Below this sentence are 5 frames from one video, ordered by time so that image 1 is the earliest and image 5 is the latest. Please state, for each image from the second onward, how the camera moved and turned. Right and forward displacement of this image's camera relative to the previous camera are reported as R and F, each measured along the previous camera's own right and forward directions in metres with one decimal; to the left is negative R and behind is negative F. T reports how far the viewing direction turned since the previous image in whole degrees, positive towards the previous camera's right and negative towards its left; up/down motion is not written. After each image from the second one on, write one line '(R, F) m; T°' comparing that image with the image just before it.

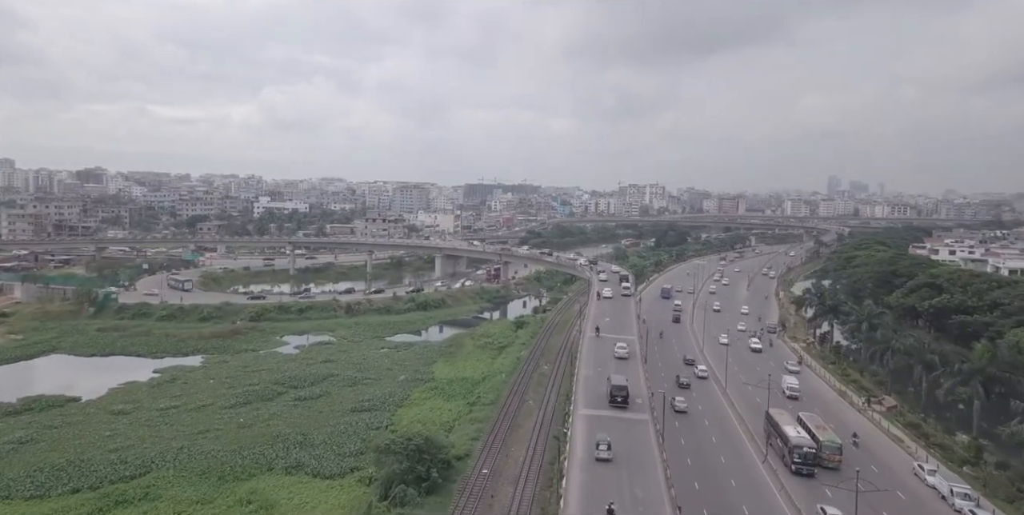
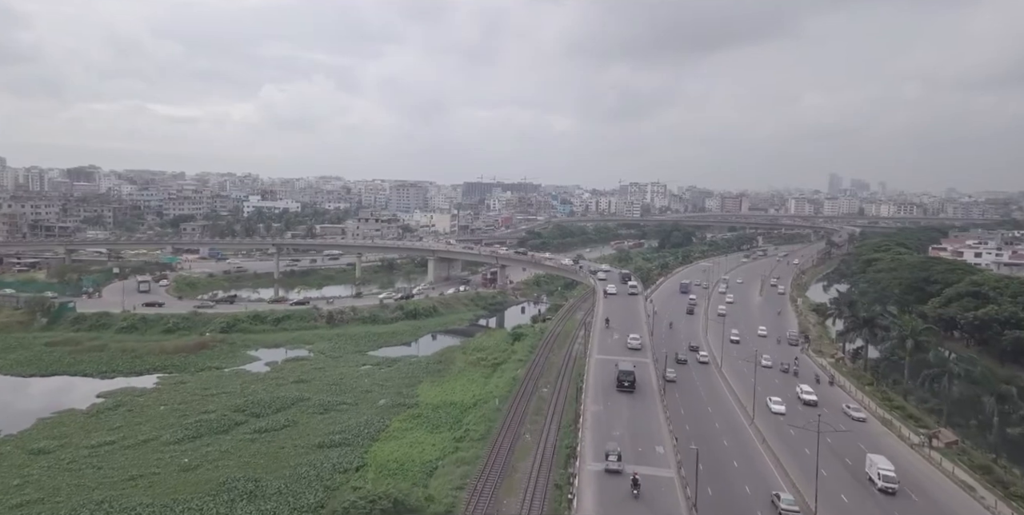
(+0.2, +4.3) m; 0°
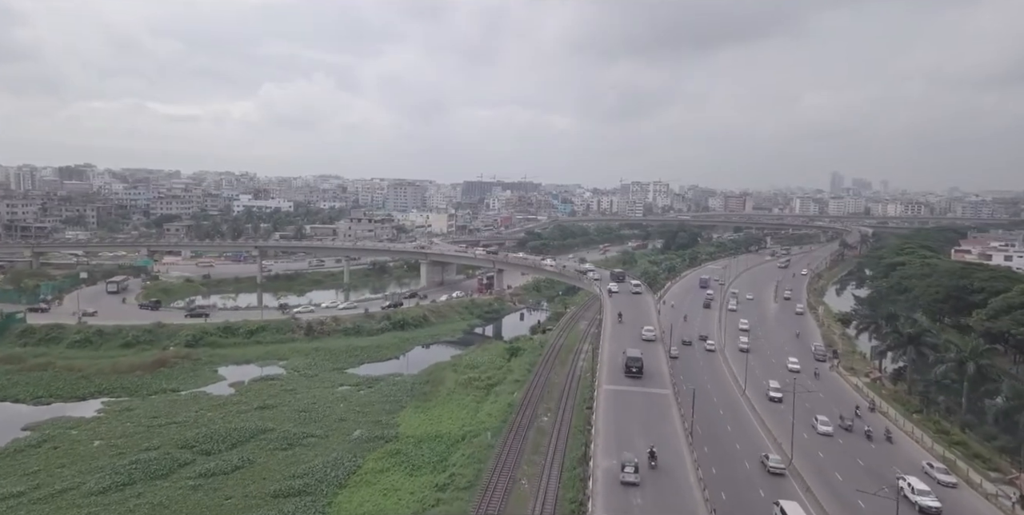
(+0.2, +4.2) m; 0°
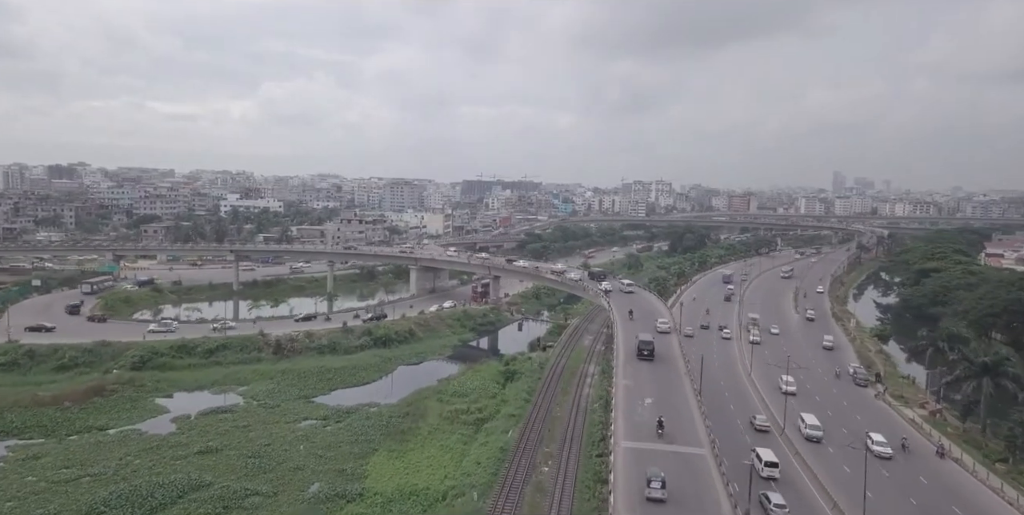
(+0.3, +5.1) m; 0°
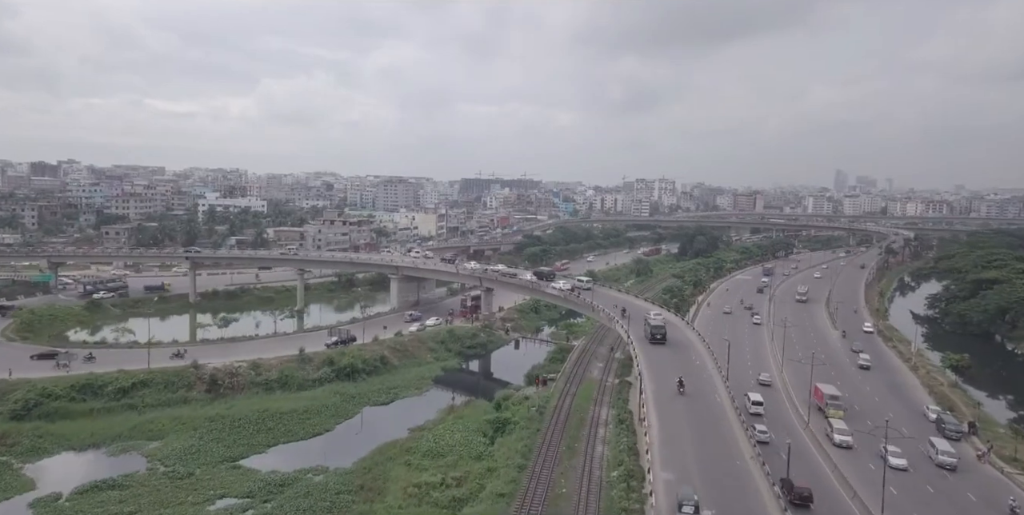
(+0.4, +7.6) m; 0°
